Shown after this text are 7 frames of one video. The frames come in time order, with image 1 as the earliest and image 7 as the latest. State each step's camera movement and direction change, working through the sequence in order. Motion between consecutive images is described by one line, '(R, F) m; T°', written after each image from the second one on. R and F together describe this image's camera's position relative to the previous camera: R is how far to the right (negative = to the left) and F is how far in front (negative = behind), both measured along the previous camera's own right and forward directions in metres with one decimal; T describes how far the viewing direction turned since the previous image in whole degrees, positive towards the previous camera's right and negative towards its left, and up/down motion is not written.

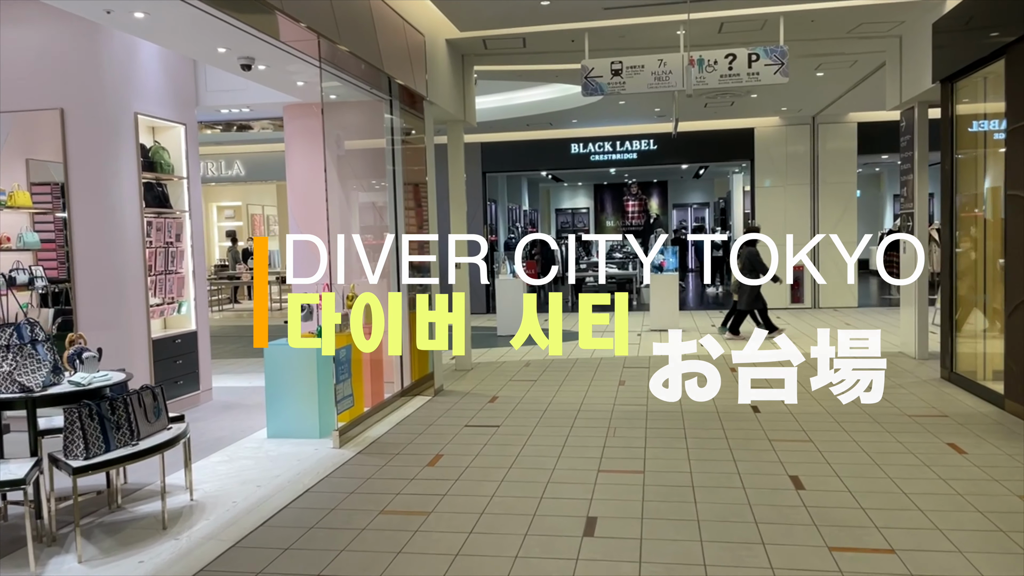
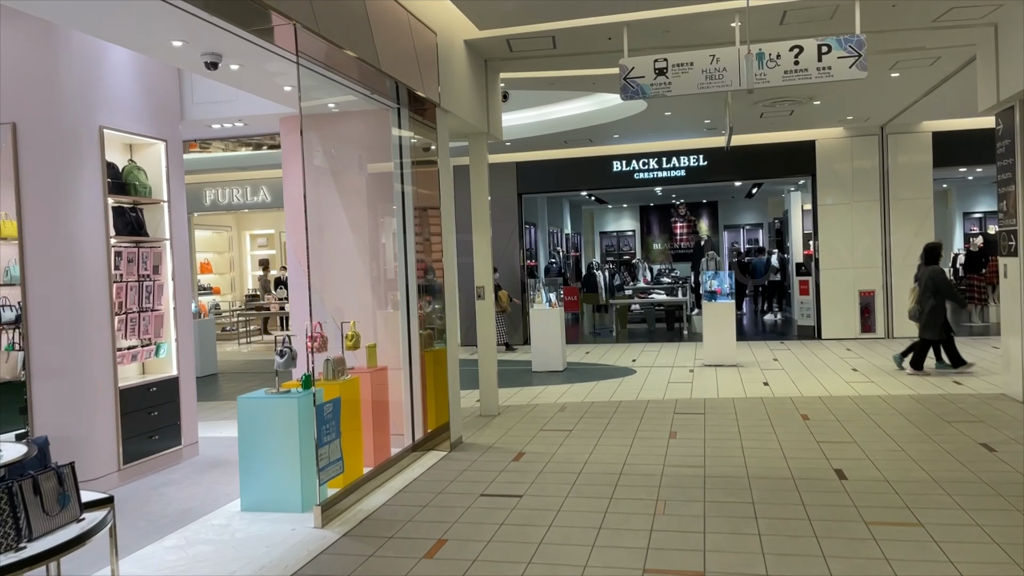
(+0.1, +0.9) m; -3°
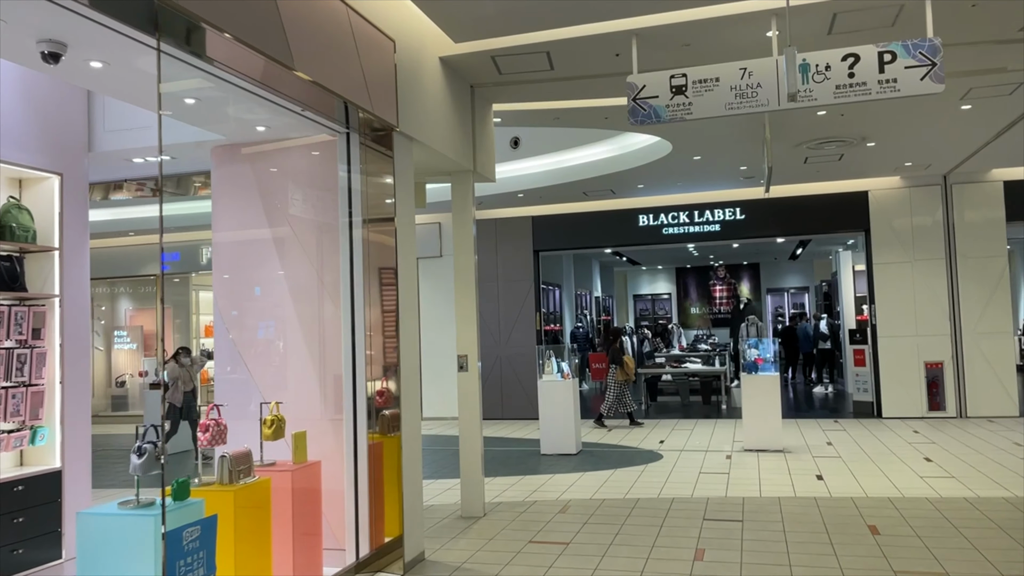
(+0.4, +1.2) m; -3°
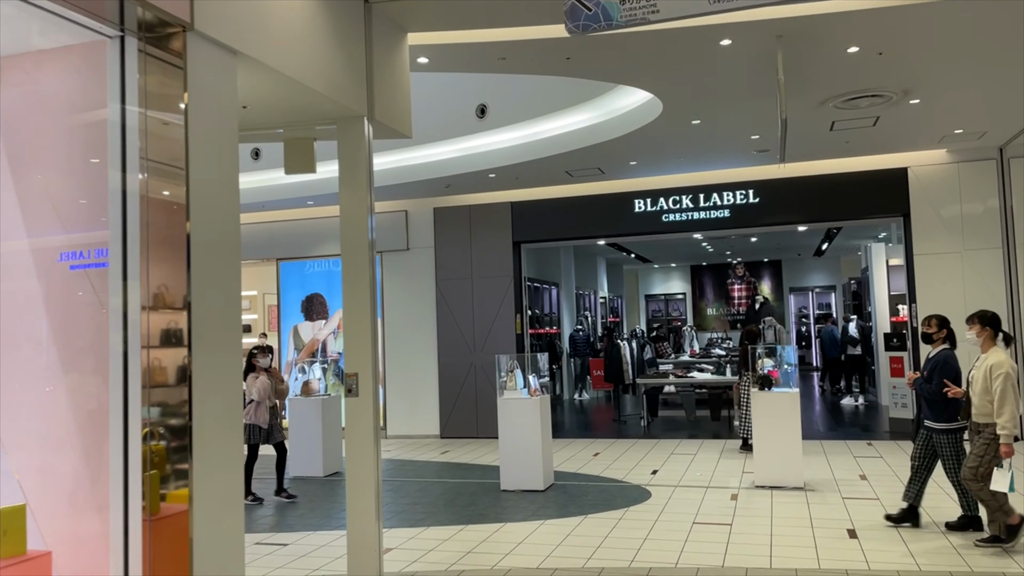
(+0.6, +1.6) m; -2°
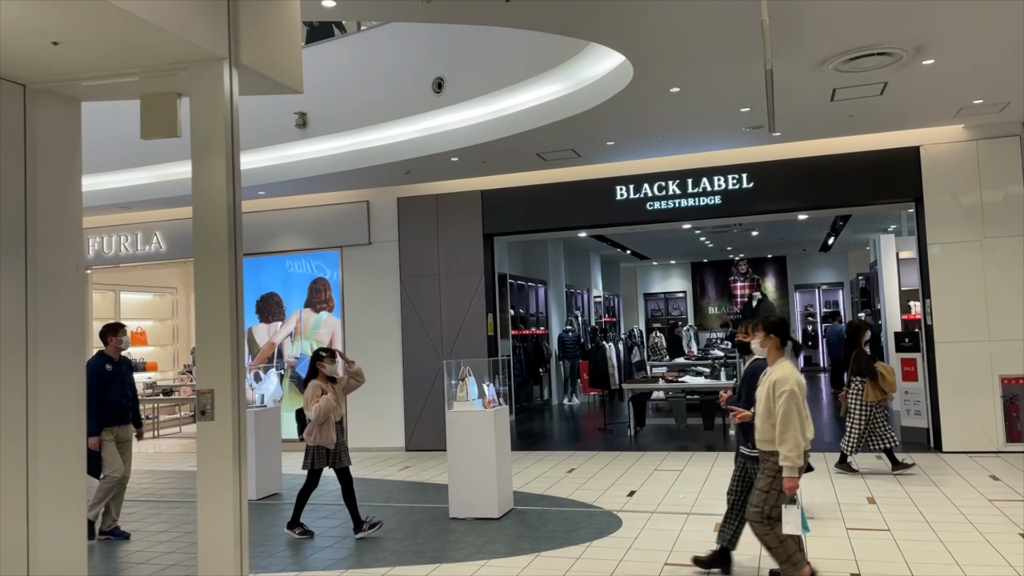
(+0.4, +0.9) m; -1°
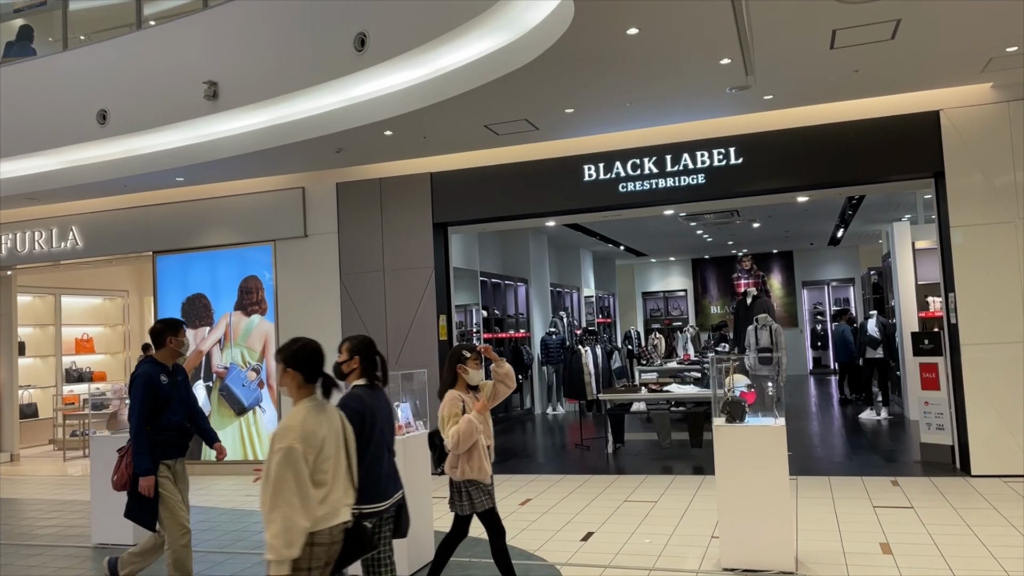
(+0.5, +1.2) m; -1°
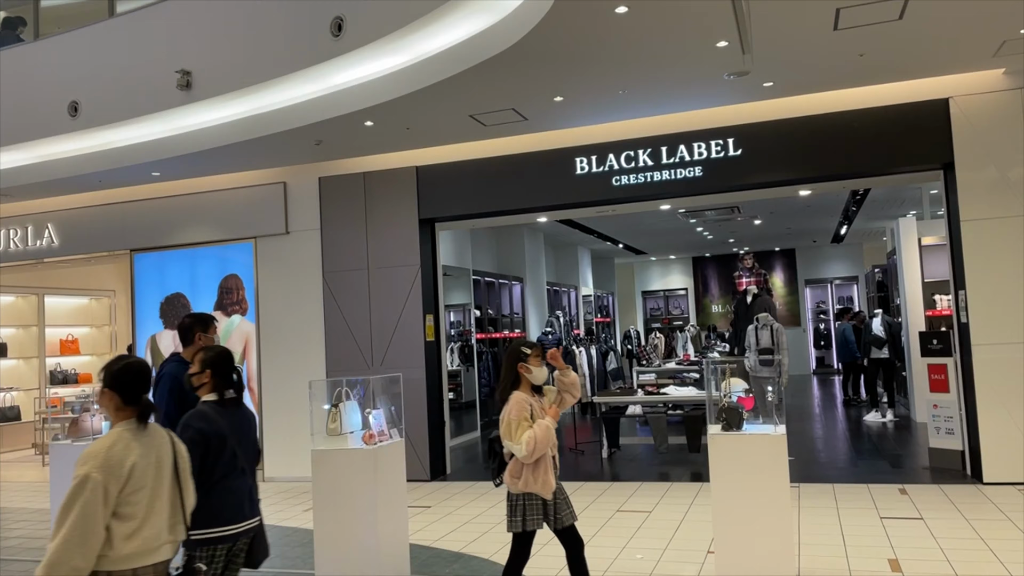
(+0.1, +0.3) m; 0°
